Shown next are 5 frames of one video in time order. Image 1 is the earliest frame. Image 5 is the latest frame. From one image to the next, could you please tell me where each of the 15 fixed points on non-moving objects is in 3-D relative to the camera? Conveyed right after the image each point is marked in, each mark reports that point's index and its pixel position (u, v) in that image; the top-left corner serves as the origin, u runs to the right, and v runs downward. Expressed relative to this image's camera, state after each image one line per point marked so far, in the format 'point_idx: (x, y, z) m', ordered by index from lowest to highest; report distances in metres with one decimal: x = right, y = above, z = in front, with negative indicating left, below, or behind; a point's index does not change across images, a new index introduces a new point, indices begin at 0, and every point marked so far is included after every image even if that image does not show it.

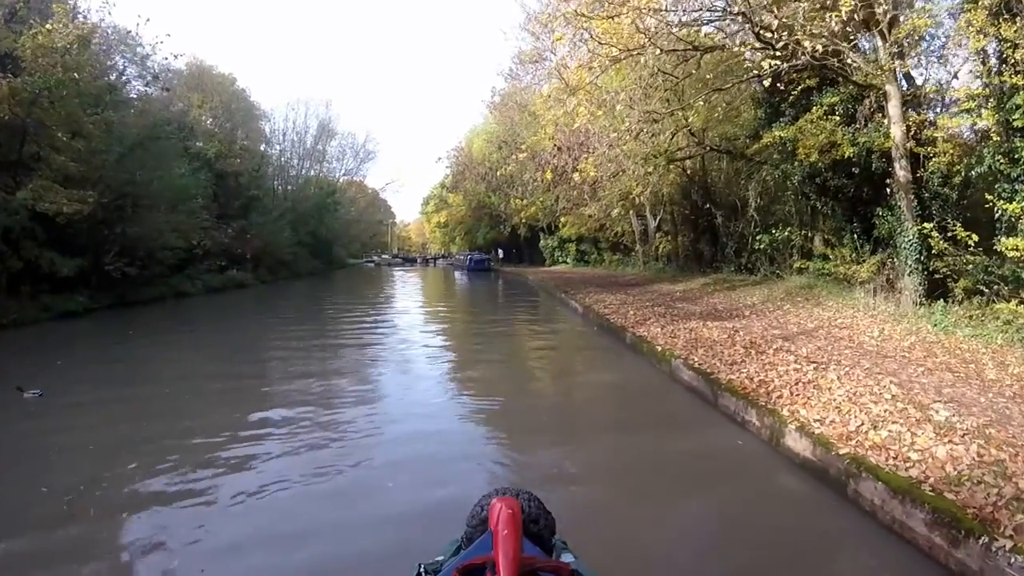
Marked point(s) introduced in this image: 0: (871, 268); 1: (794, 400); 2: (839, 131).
0: (+8.1, +0.5, +17.2) m
1: (+3.0, -1.2, +7.9) m
2: (+6.9, +3.3, +15.9) m
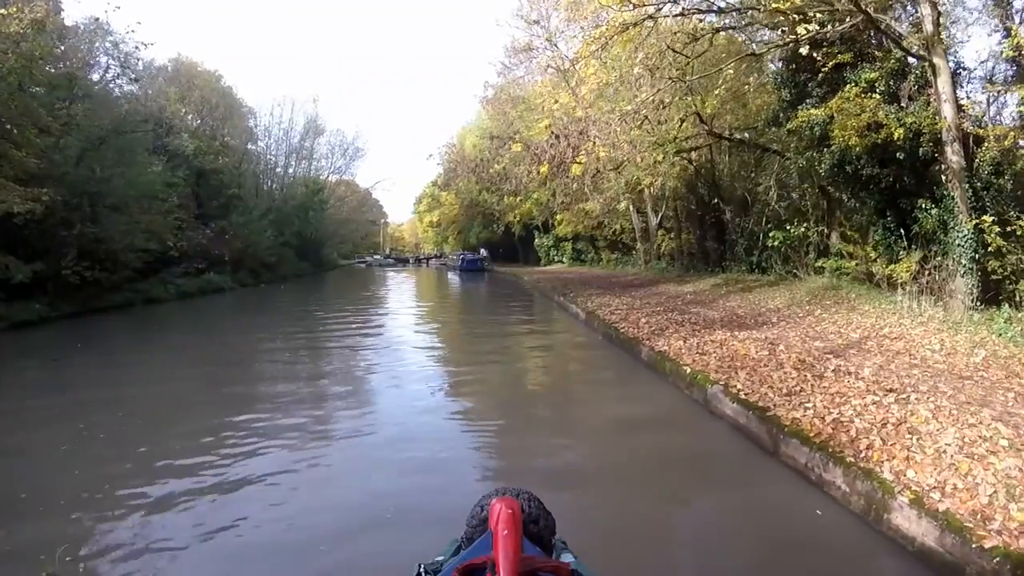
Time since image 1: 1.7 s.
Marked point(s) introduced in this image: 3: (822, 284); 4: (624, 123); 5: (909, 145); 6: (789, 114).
0: (+8.0, +0.4, +15.2) m
1: (+2.9, -1.3, +5.9) m
2: (+6.7, +3.2, +13.9) m
3: (+8.0, +0.1, +19.6) m
4: (+2.7, +4.0, +18.4) m
5: (+7.4, +2.7, +14.3) m
6: (+6.3, +3.9, +17.3) m
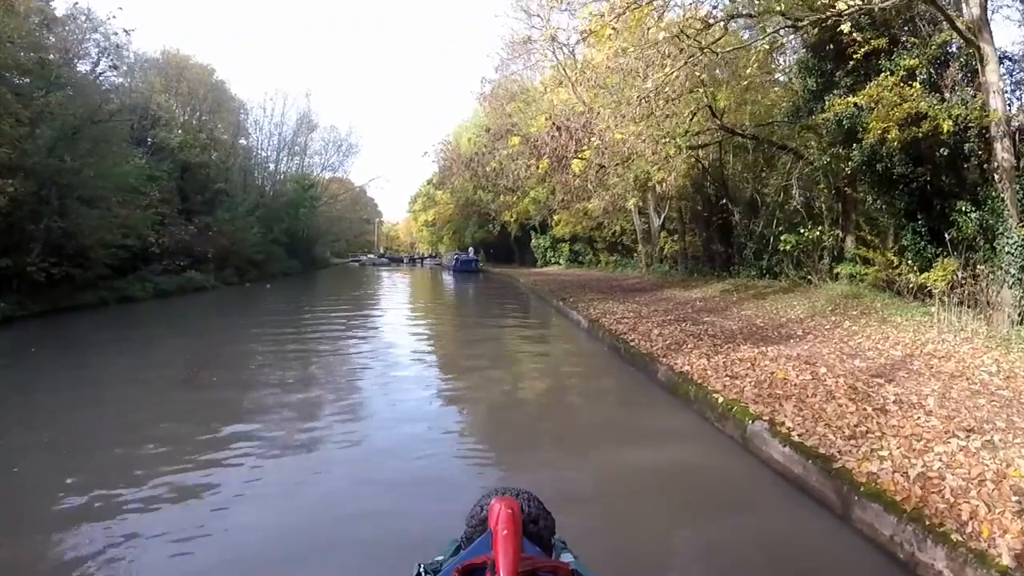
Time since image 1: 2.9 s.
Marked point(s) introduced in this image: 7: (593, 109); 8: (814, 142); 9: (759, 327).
0: (+7.9, +0.2, +13.9) m
1: (+2.9, -1.4, +4.5) m
2: (+6.7, +3.1, +12.5) m
3: (+7.9, -0.1, +18.2) m
4: (+2.6, +3.8, +17.0) m
5: (+7.4, +2.5, +13.0) m
6: (+6.3, +3.8, +16.0) m
7: (+2.0, +4.5, +19.2) m
8: (+6.8, +3.2, +17.1) m
9: (+4.1, -0.6, +12.8) m
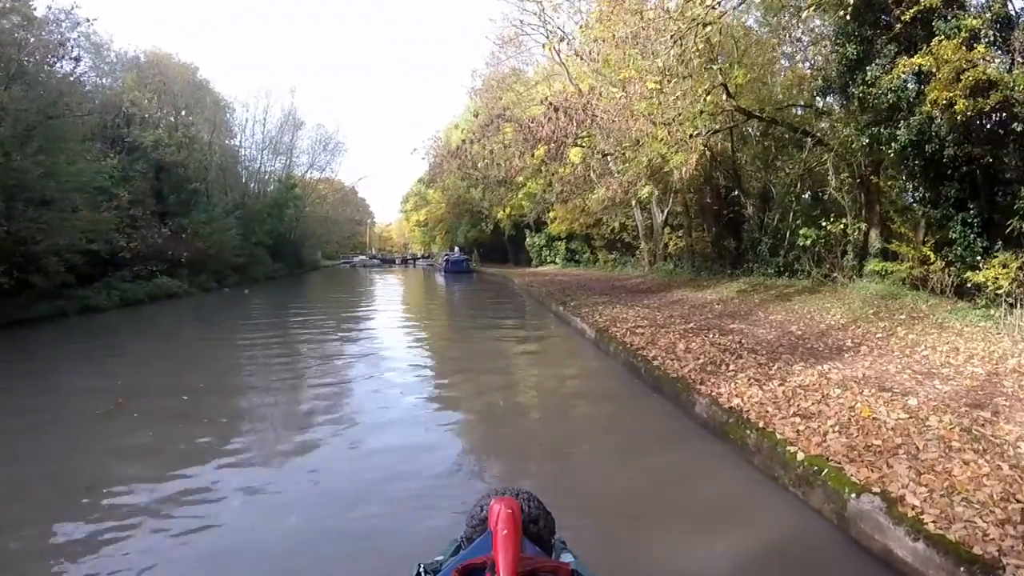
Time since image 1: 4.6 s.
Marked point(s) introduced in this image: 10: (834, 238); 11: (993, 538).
0: (+7.8, +0.3, +12.0) m
1: (+2.9, -1.4, +2.6) m
2: (+6.6, +3.1, +10.6) m
3: (+7.8, 0.0, +16.3) m
4: (+2.4, +3.8, +15.0) m
5: (+7.3, +2.5, +11.0) m
6: (+6.1, +3.8, +14.0) m
7: (+1.8, +4.5, +17.3) m
8: (+6.6, +3.3, +15.2) m
9: (+4.0, -0.7, +10.9) m
10: (+8.4, +1.3, +19.9) m
11: (+2.5, -1.3, +4.0) m
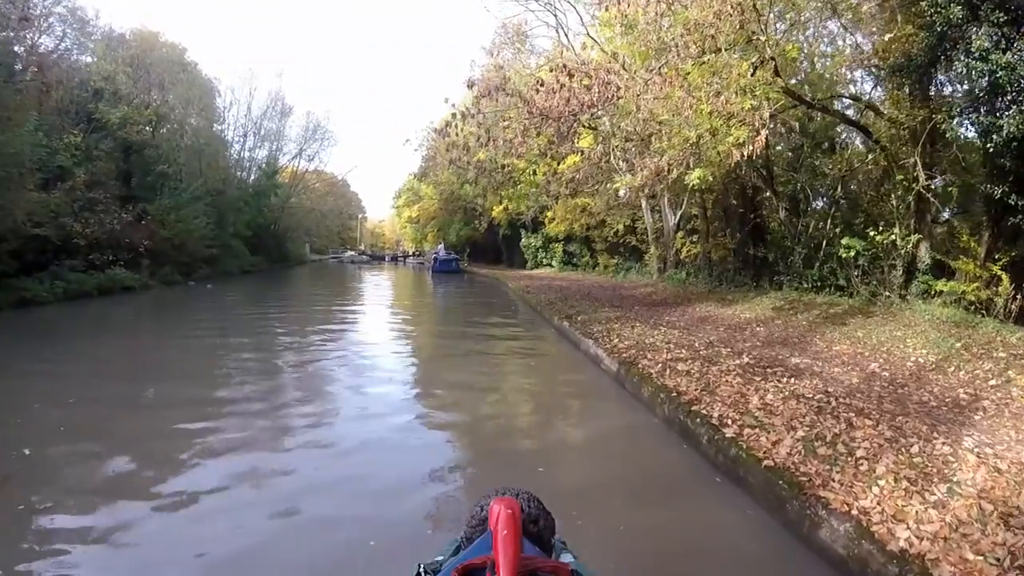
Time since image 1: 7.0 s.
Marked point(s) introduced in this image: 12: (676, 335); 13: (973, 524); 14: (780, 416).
0: (+7.8, -0.2, +9.3) m
1: (+2.9, -1.7, -0.2) m
2: (+6.7, +2.7, +7.9) m
3: (+7.7, -0.5, +13.6) m
4: (+2.5, +3.5, +12.3) m
5: (+7.4, +2.1, +8.3) m
6: (+6.2, +3.4, +11.3) m
7: (+1.9, +4.2, +14.5) m
8: (+6.7, +2.9, +12.5) m
9: (+4.0, -1.0, +8.2) m
10: (+8.3, +0.8, +17.3) m
11: (+2.5, -1.5, +1.3) m
12: (+2.5, -0.7, +11.9) m
13: (+2.5, -1.2, +4.2) m
14: (+2.1, -1.1, +6.5) m
